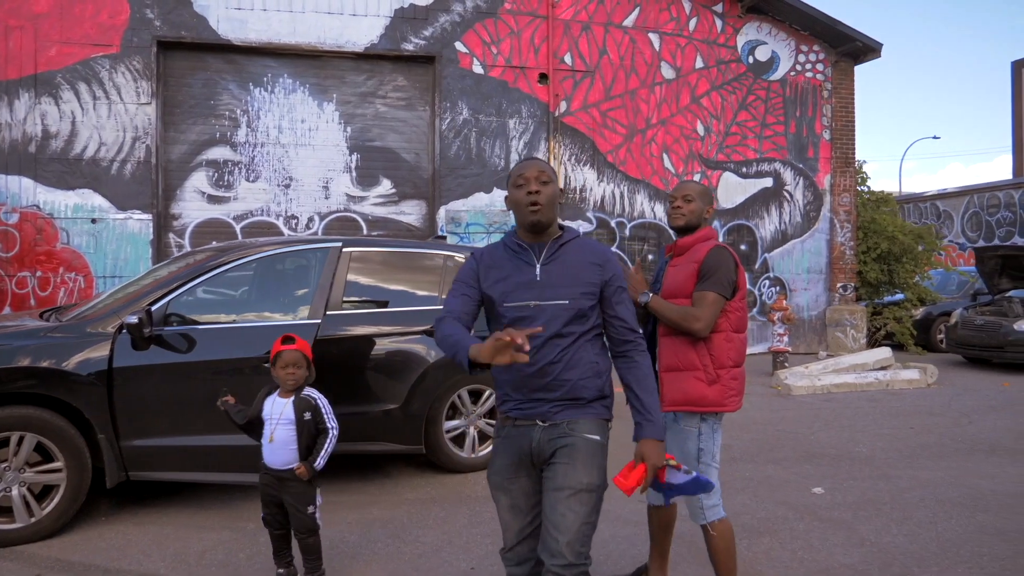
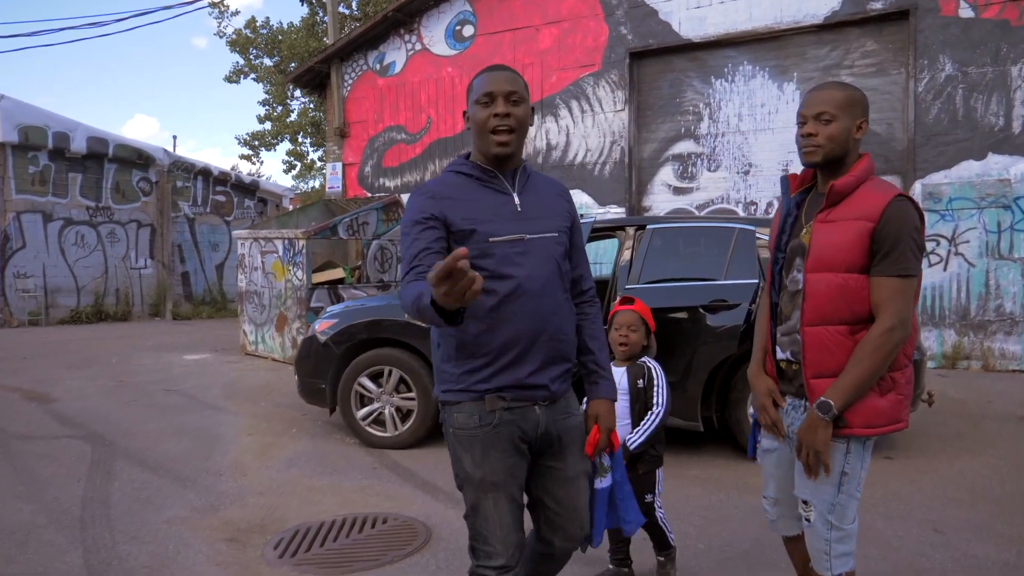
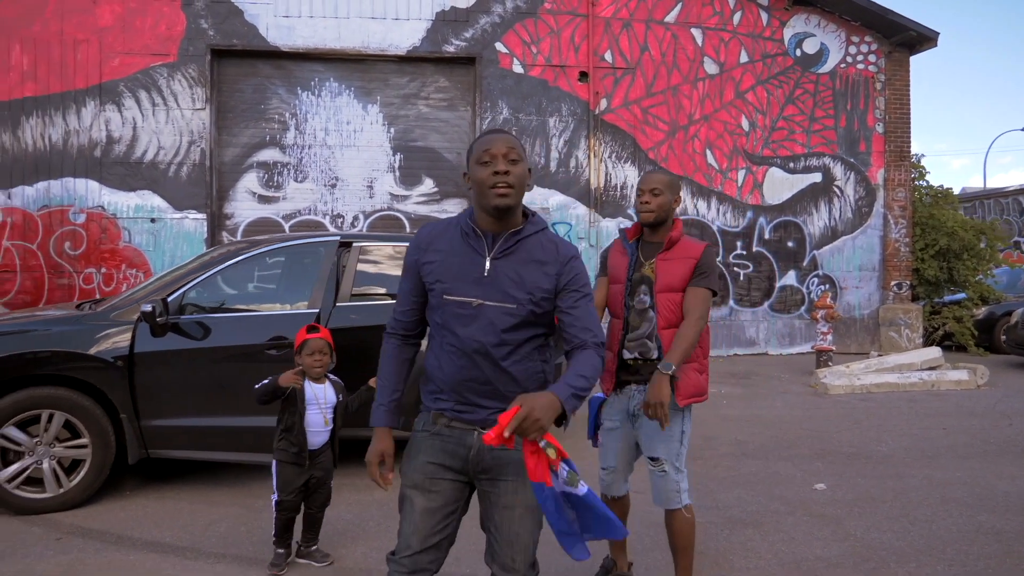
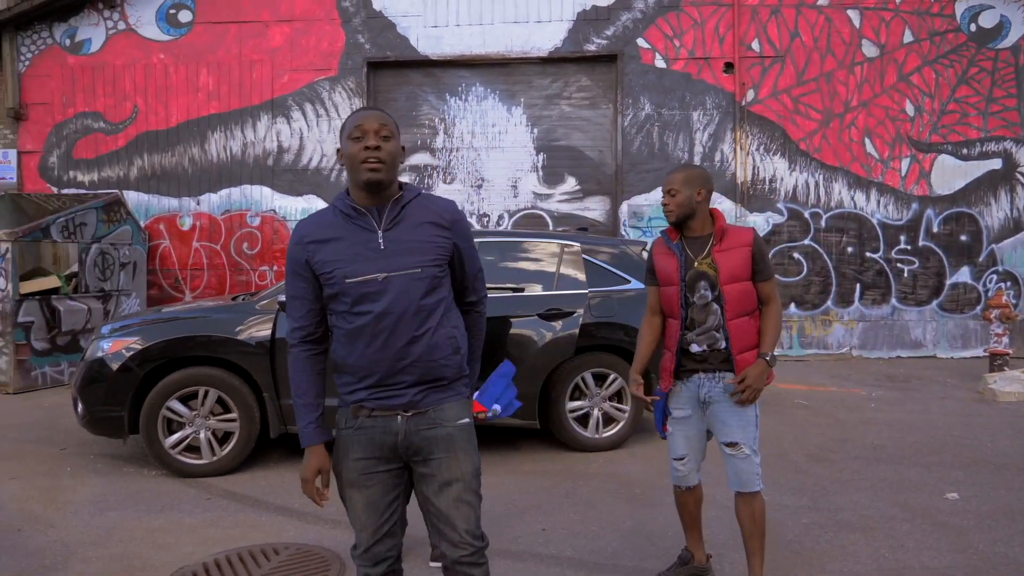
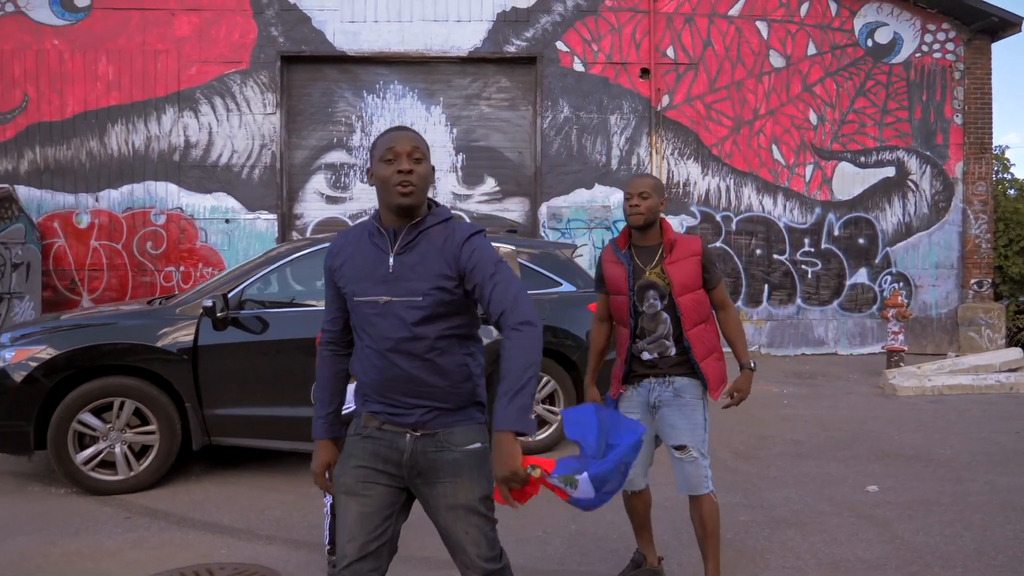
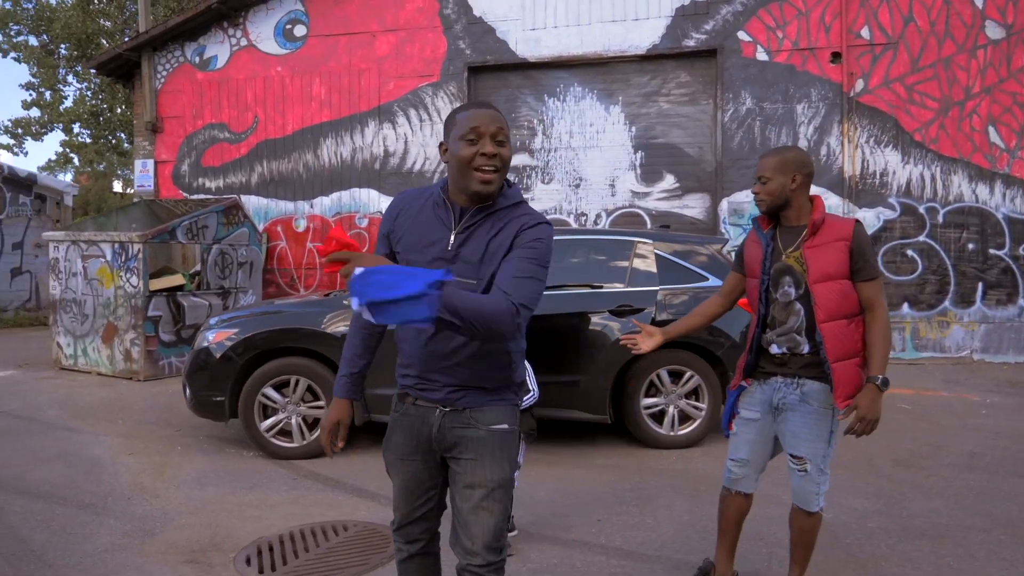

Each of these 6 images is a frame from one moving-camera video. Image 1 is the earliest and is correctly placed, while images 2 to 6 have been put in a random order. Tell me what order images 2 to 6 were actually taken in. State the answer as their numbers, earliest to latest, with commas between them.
3, 5, 4, 6, 2
